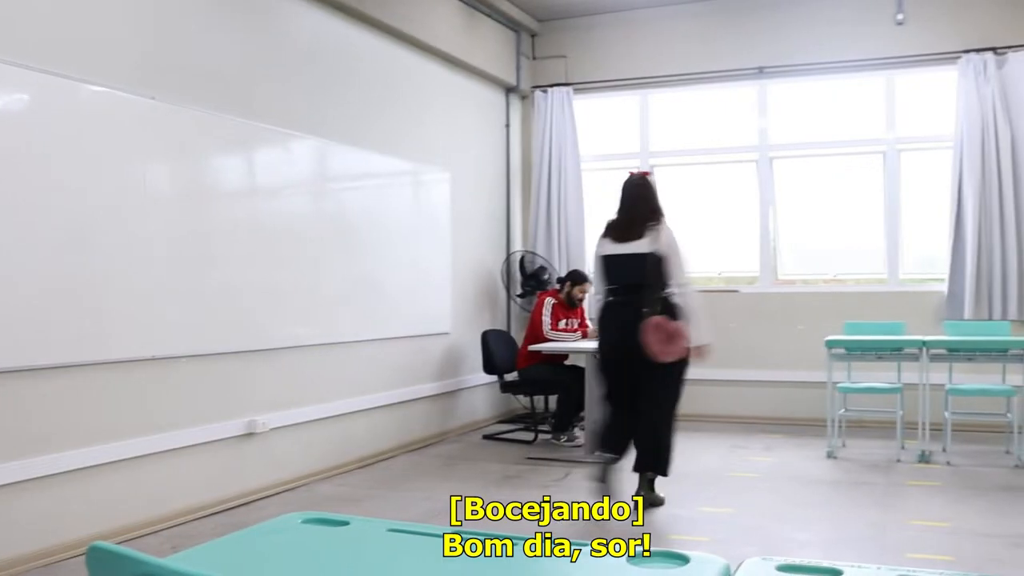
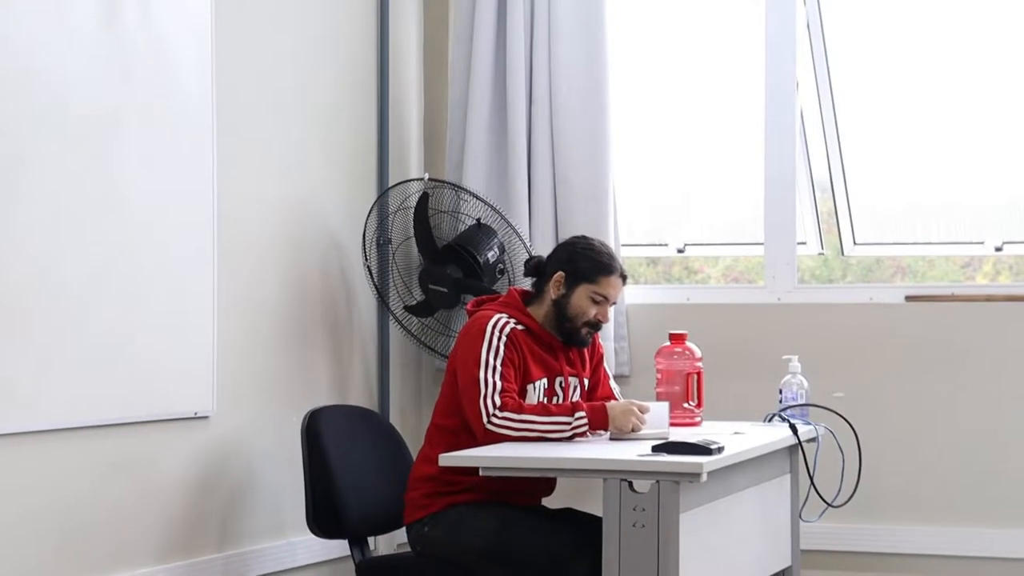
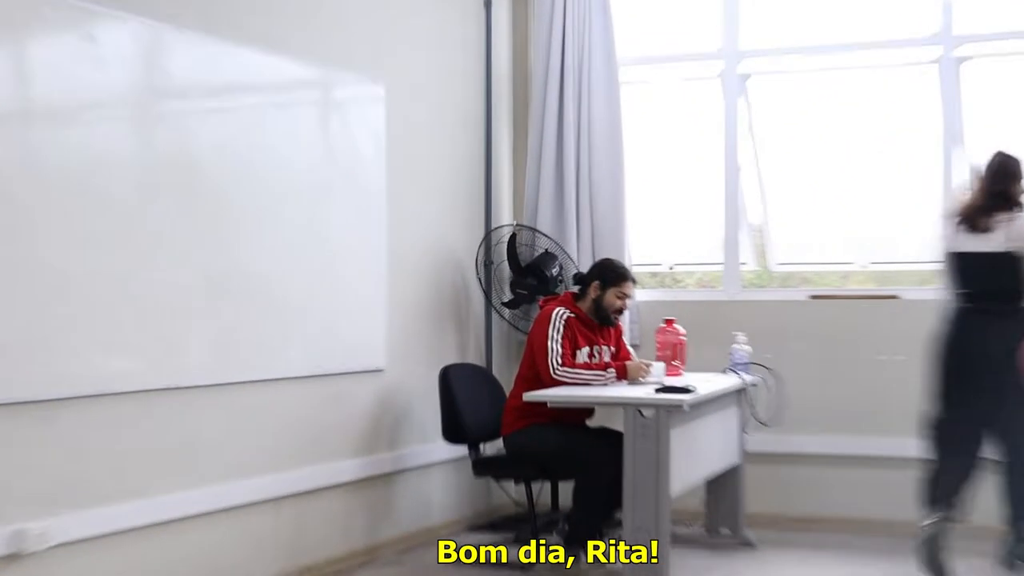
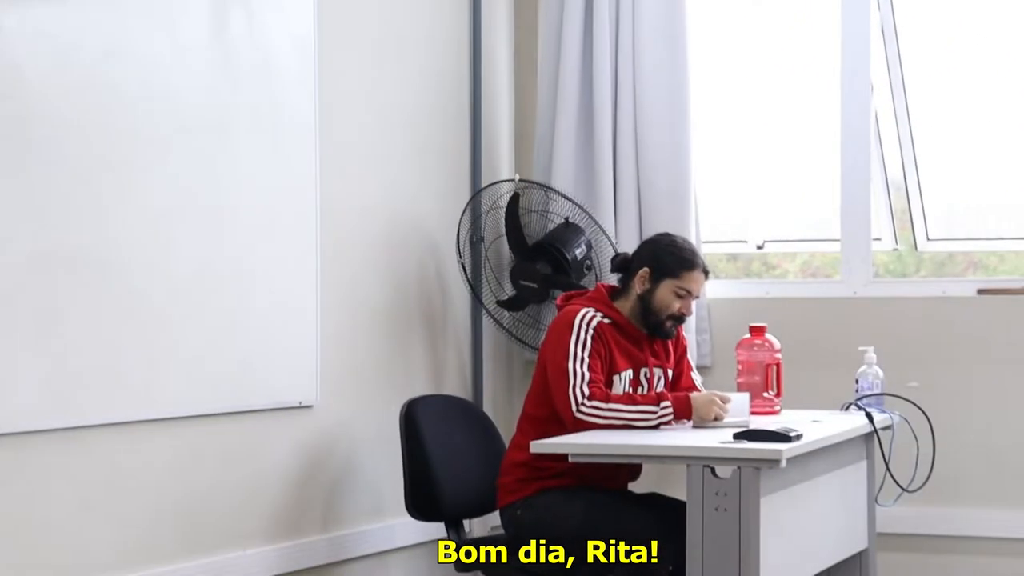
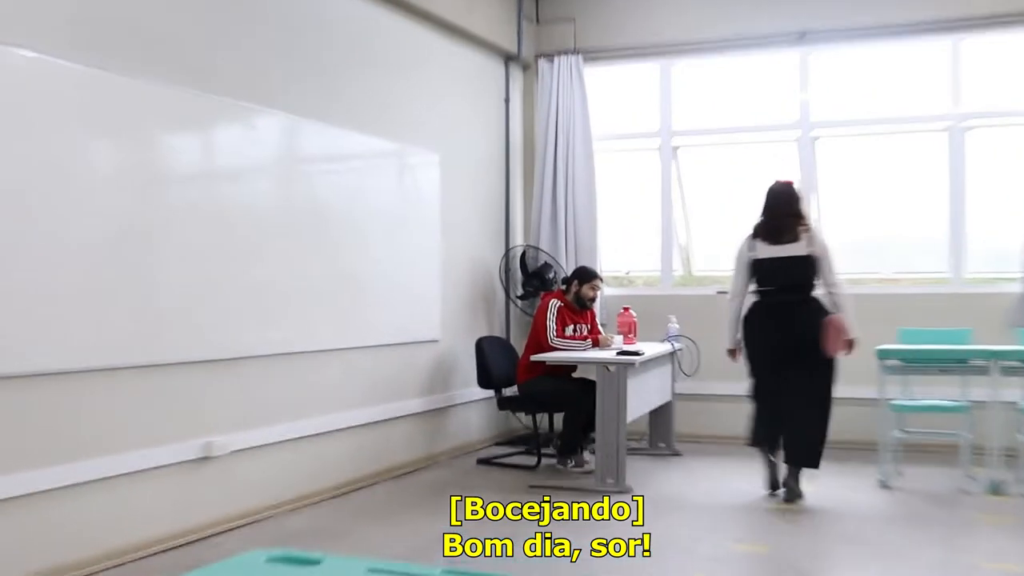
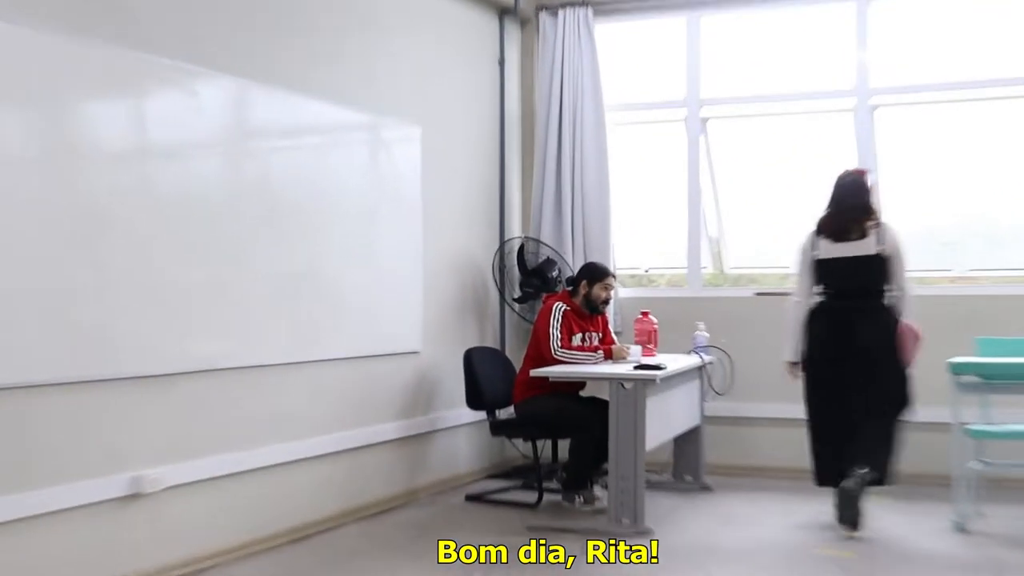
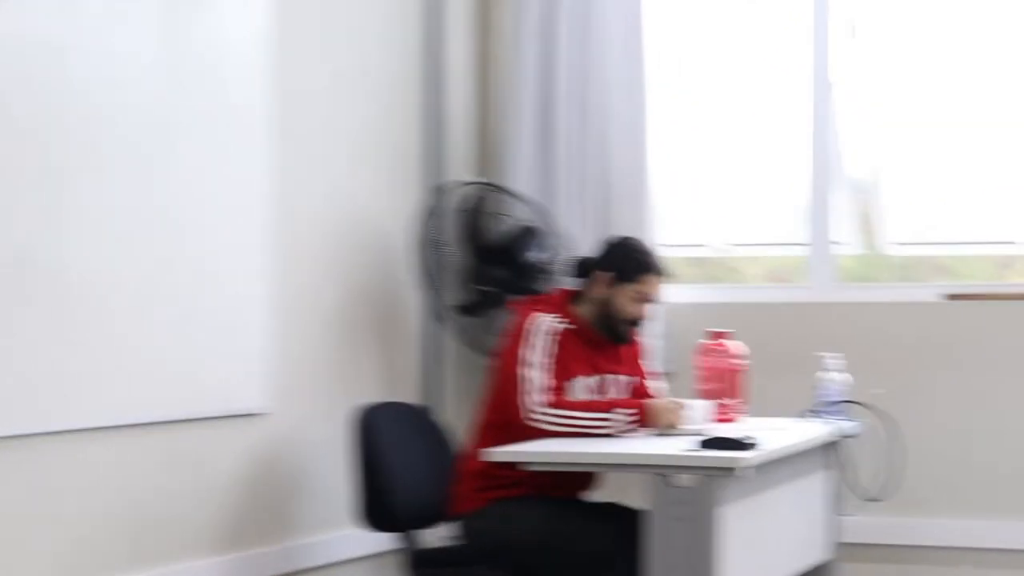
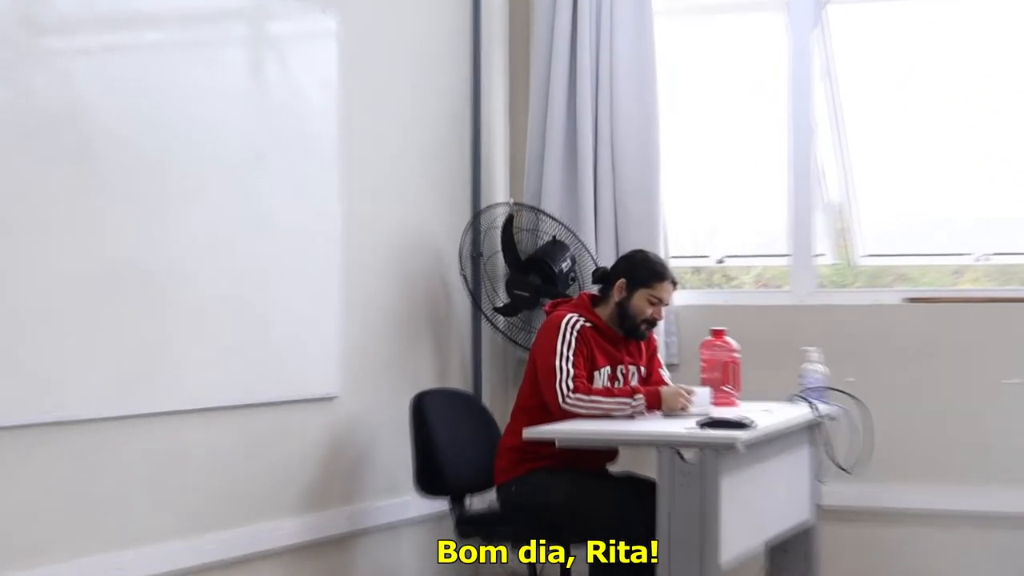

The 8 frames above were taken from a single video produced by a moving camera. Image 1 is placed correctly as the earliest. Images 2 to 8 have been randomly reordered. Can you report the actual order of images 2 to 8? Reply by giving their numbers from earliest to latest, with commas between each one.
5, 6, 3, 8, 4, 7, 2
